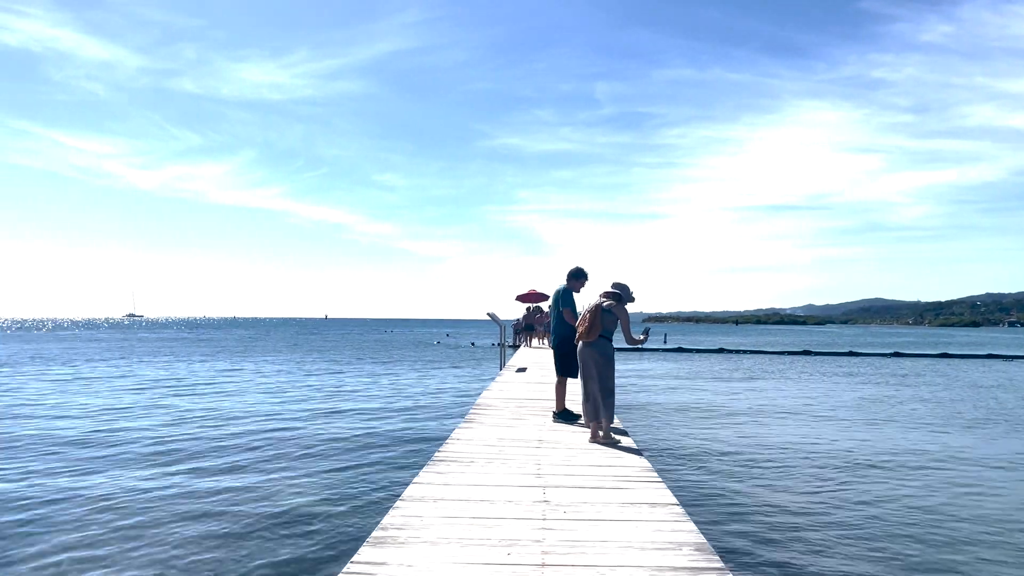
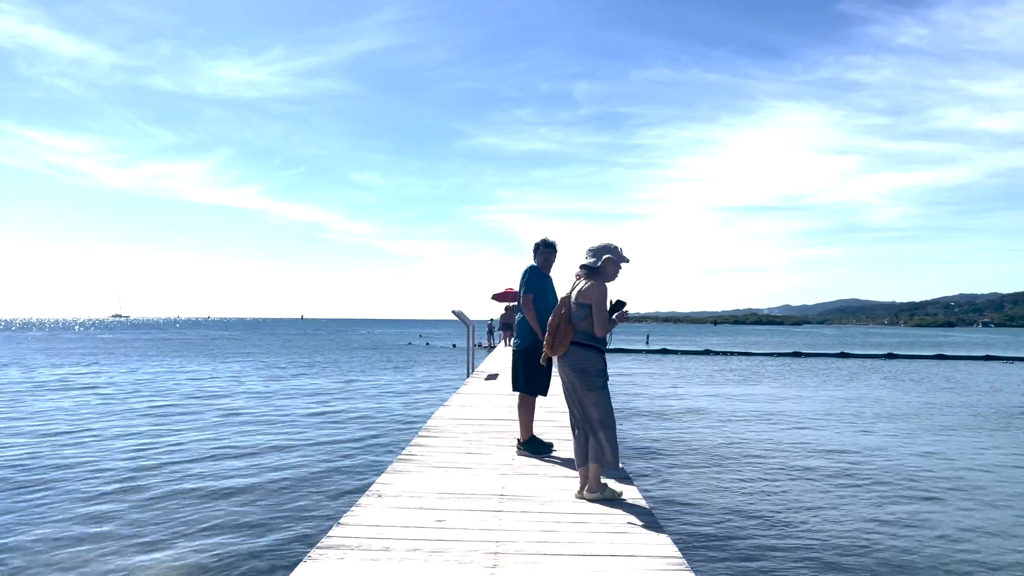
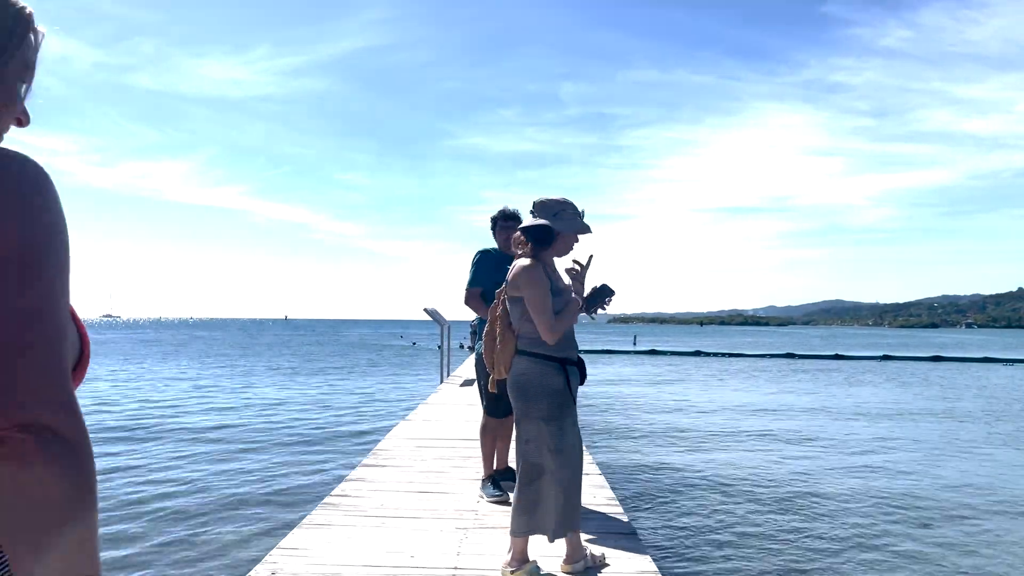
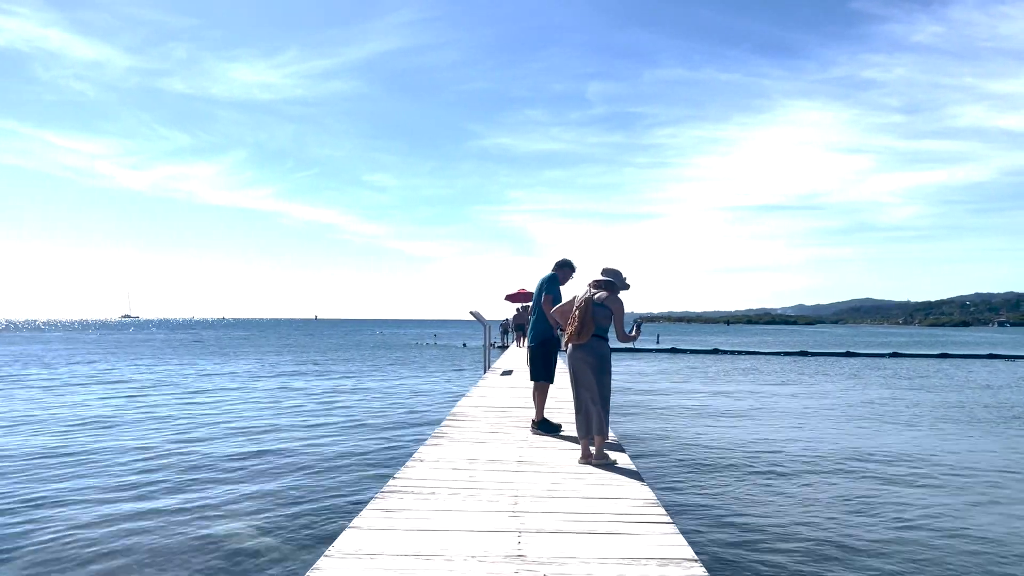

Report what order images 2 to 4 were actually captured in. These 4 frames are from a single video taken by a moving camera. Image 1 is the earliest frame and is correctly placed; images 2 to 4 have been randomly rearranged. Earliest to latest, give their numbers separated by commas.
4, 2, 3
